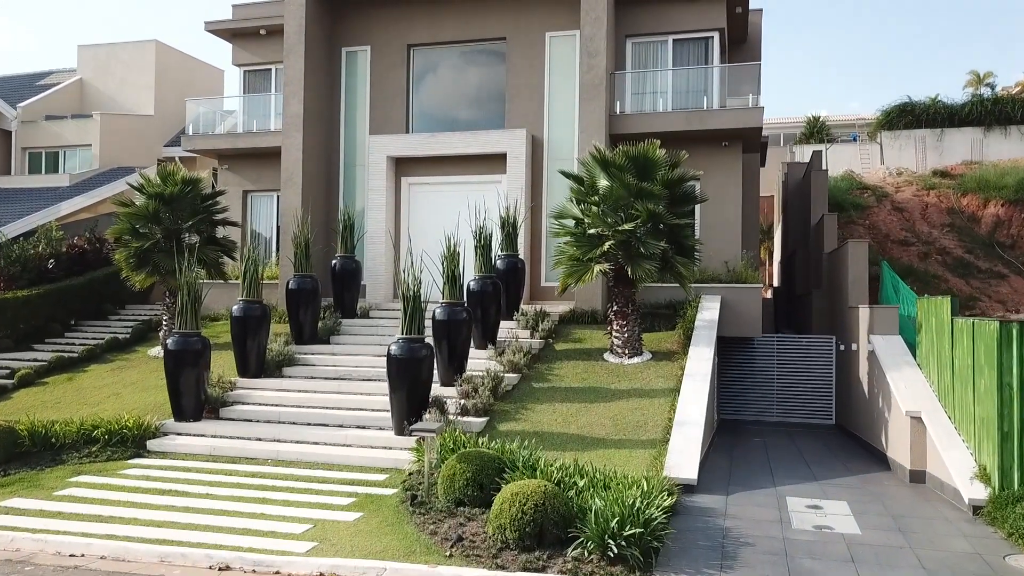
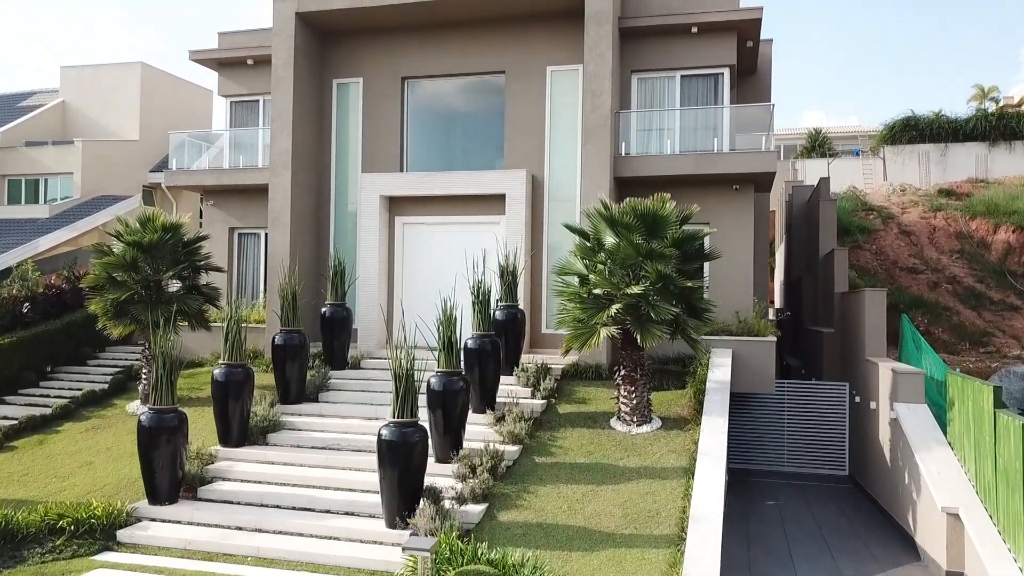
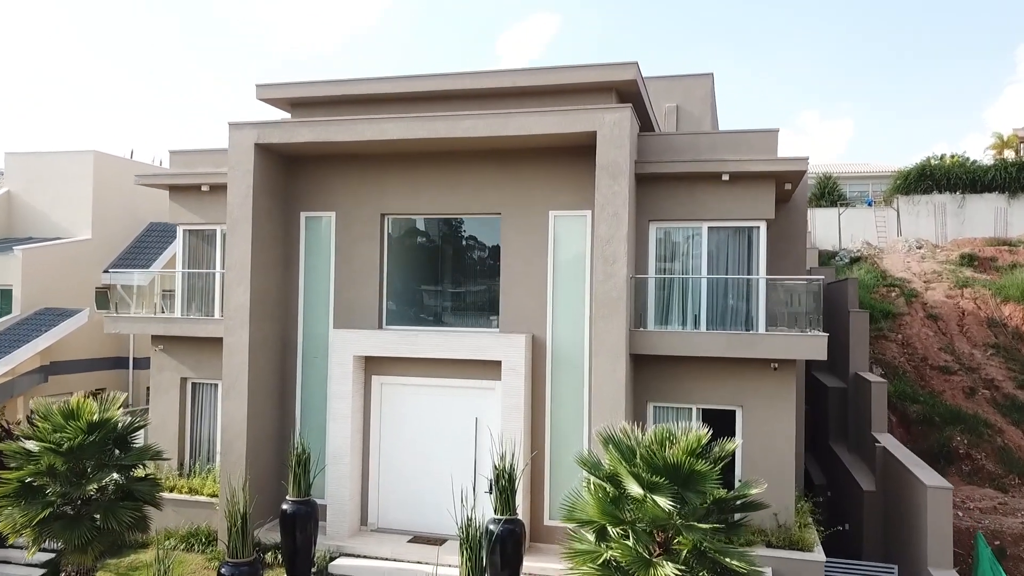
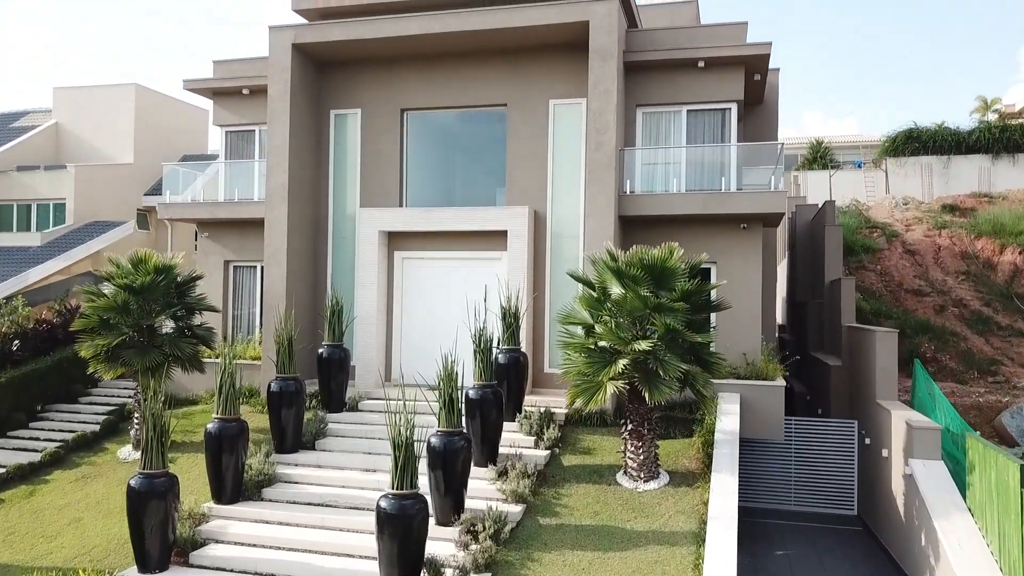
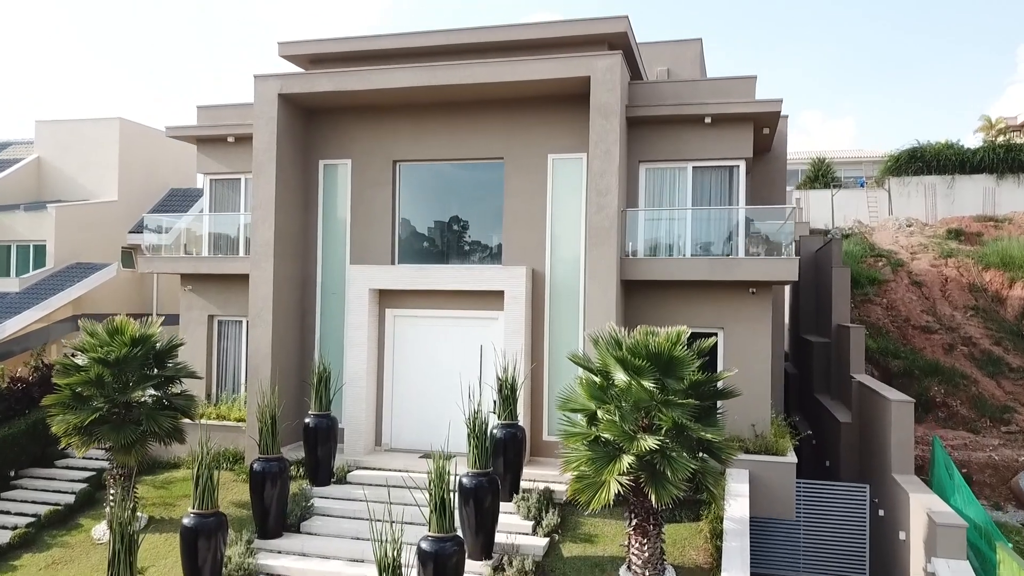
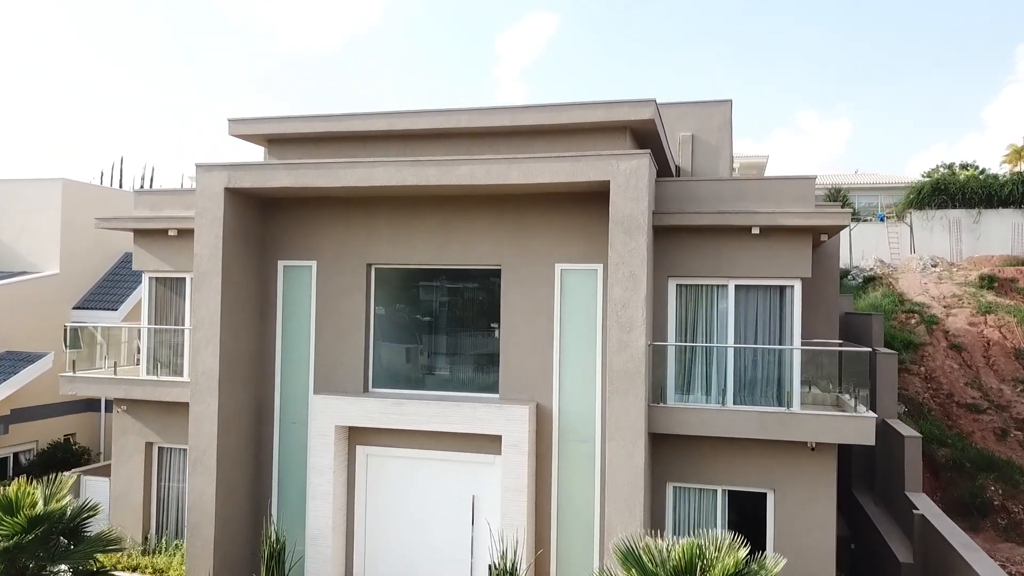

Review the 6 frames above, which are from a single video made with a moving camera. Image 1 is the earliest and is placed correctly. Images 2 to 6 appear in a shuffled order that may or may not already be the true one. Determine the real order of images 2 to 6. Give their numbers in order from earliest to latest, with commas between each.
2, 4, 5, 3, 6
